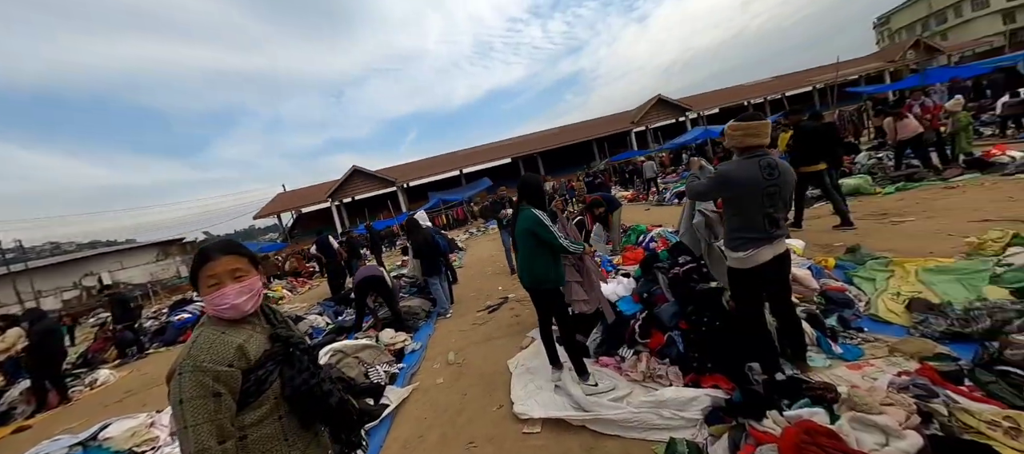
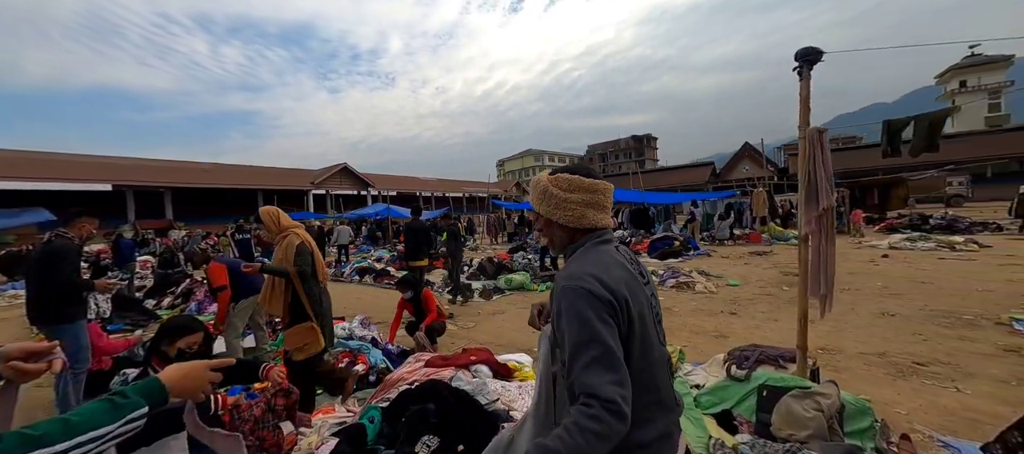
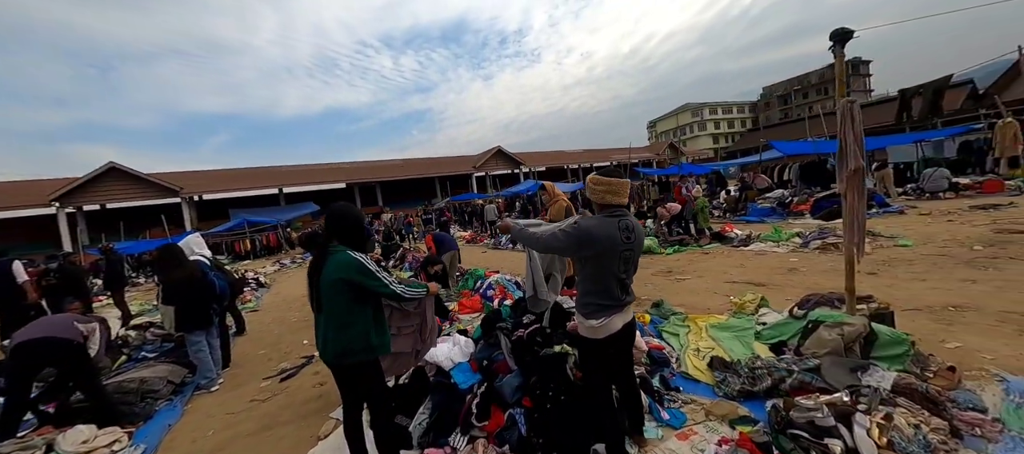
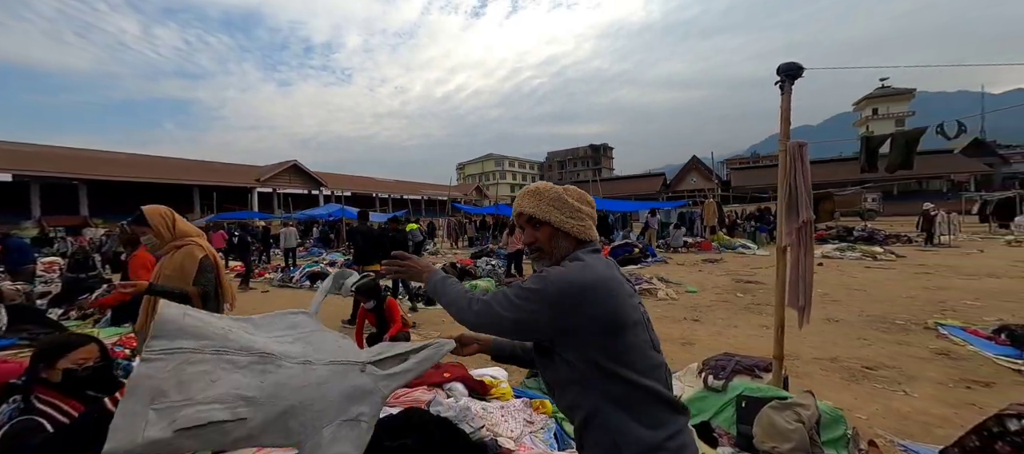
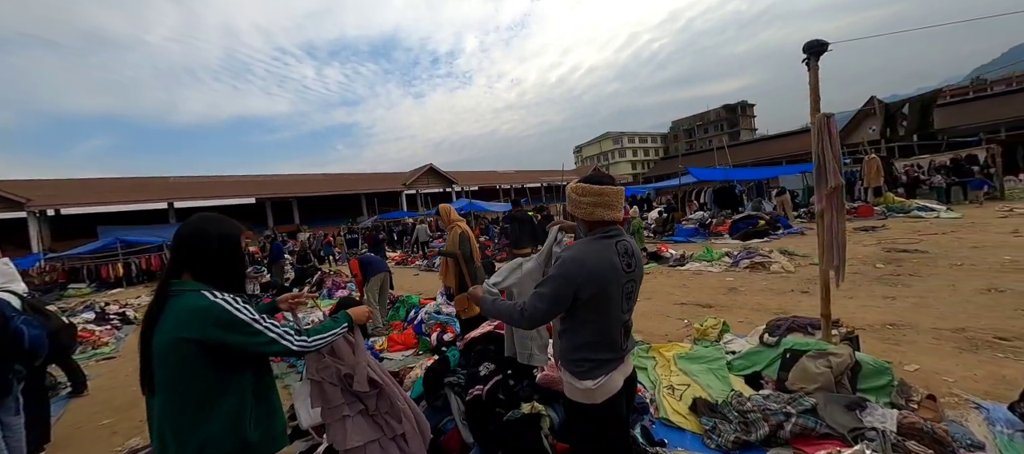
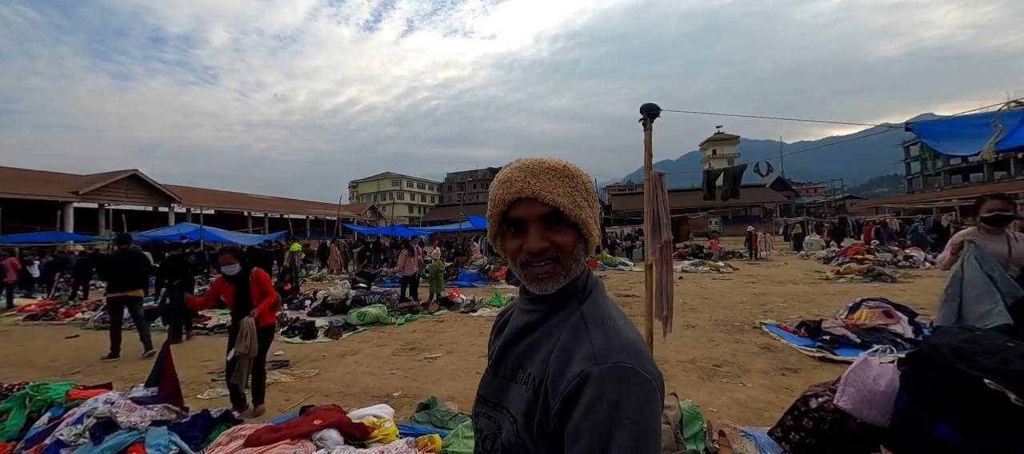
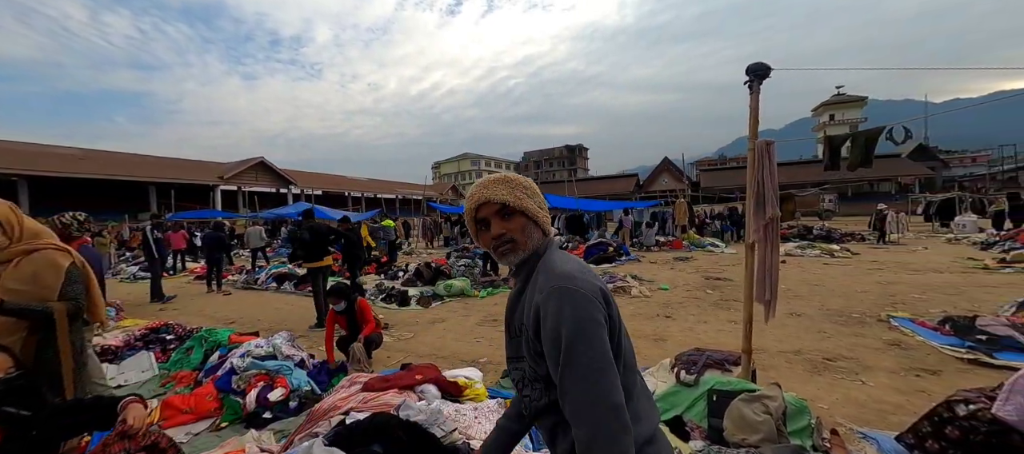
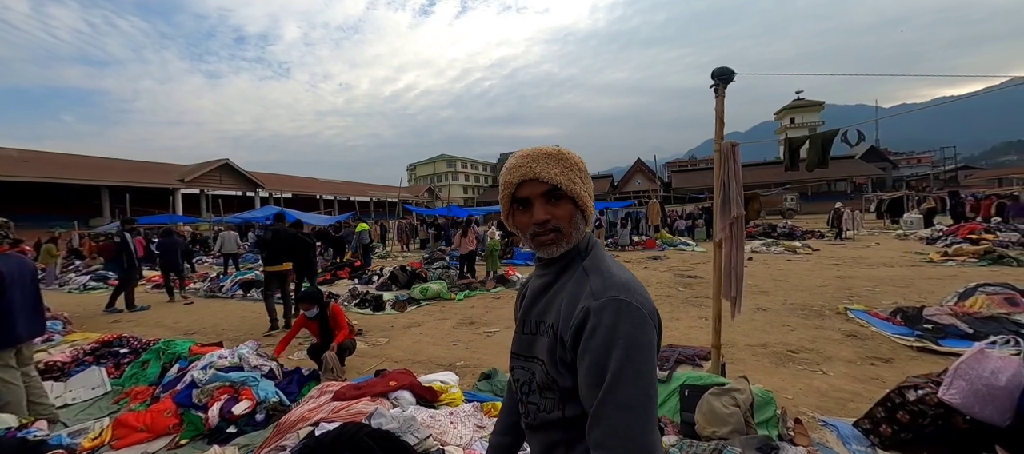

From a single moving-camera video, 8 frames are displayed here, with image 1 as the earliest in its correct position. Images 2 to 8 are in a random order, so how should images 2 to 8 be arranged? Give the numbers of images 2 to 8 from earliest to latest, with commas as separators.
3, 5, 2, 4, 7, 8, 6
